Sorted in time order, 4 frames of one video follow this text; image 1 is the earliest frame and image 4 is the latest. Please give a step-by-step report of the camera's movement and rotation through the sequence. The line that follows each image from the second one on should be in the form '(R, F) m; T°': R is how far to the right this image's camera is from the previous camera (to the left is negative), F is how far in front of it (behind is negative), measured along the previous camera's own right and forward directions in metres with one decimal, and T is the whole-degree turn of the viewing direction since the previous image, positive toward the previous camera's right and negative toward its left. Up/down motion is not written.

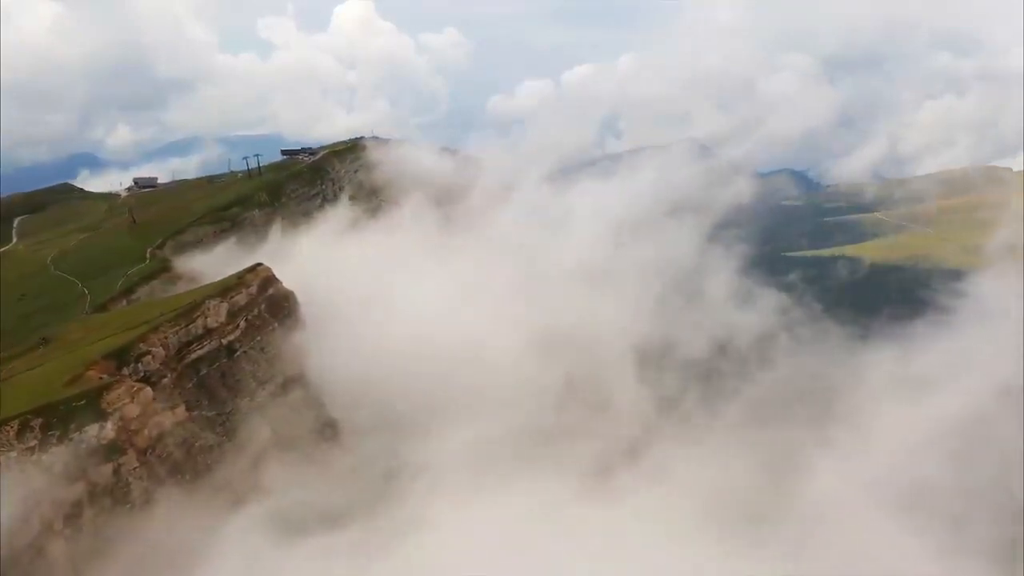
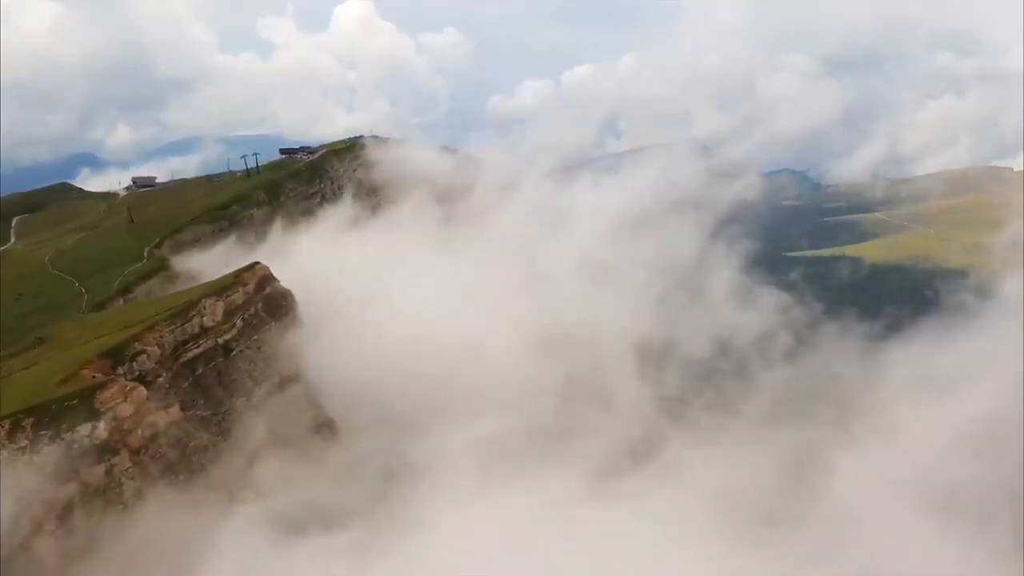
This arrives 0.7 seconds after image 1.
(+0.1, +0.6) m; 0°
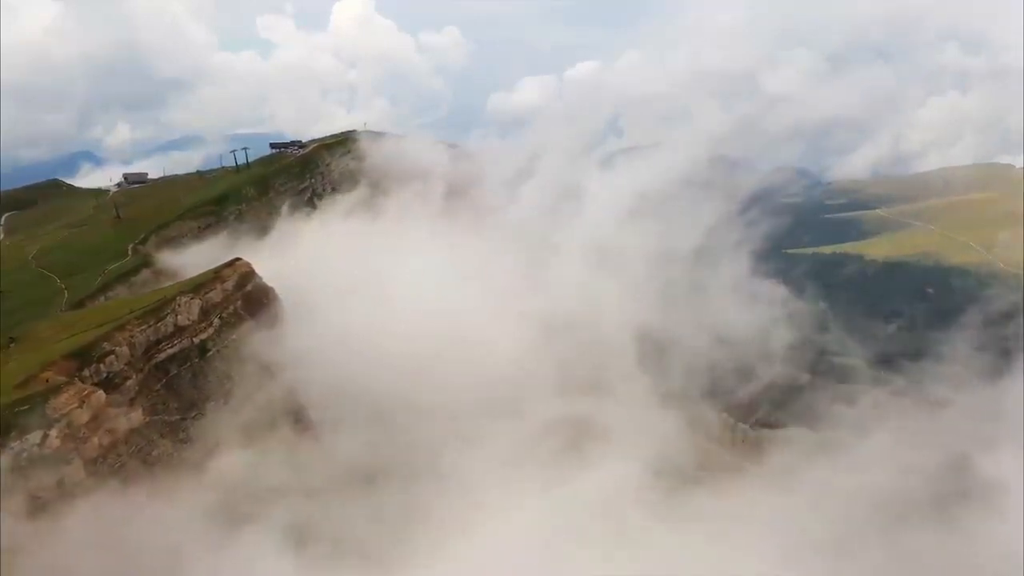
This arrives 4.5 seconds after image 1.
(+0.9, +3.3) m; 0°
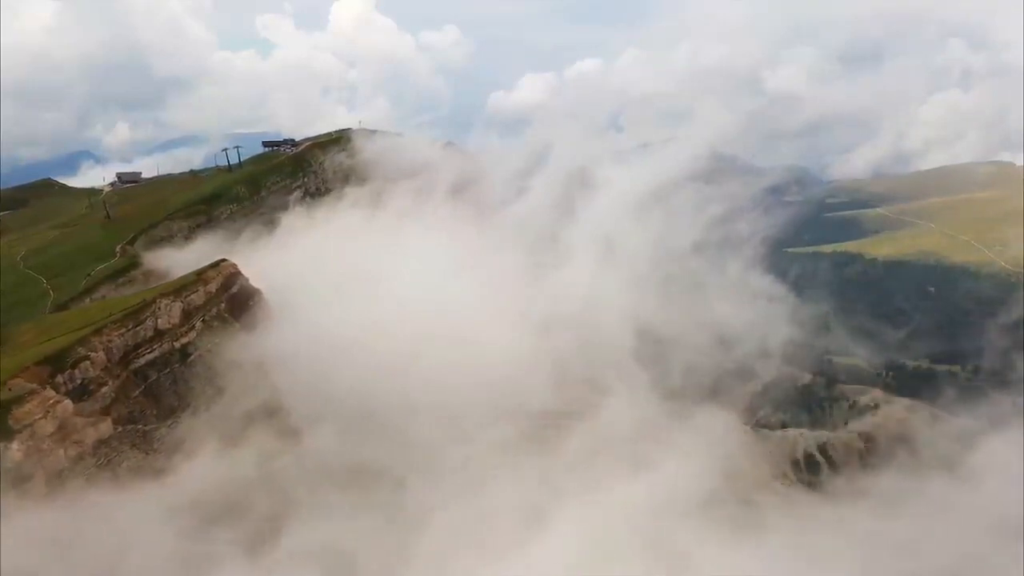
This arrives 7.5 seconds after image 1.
(+0.8, +2.1) m; 0°
